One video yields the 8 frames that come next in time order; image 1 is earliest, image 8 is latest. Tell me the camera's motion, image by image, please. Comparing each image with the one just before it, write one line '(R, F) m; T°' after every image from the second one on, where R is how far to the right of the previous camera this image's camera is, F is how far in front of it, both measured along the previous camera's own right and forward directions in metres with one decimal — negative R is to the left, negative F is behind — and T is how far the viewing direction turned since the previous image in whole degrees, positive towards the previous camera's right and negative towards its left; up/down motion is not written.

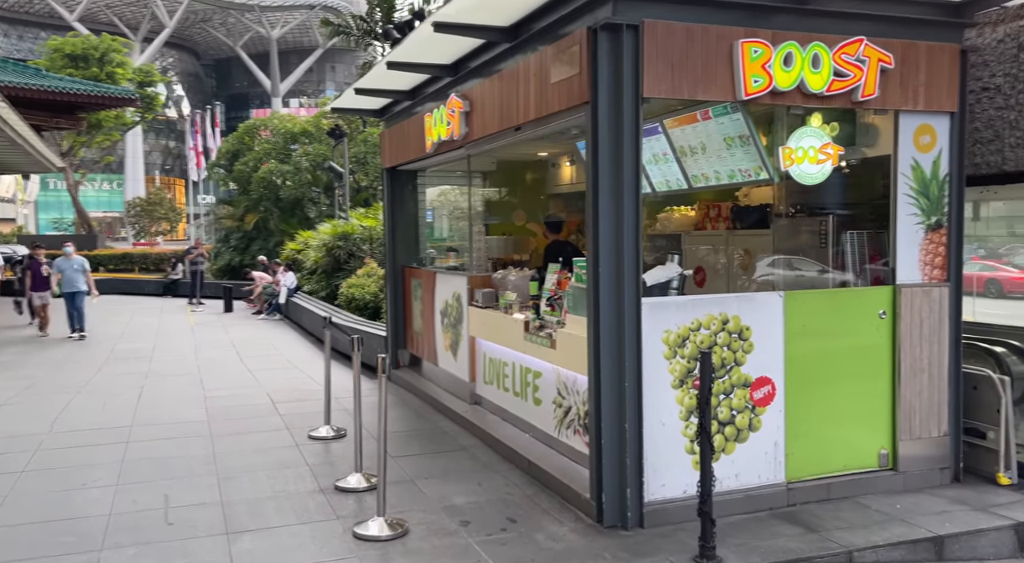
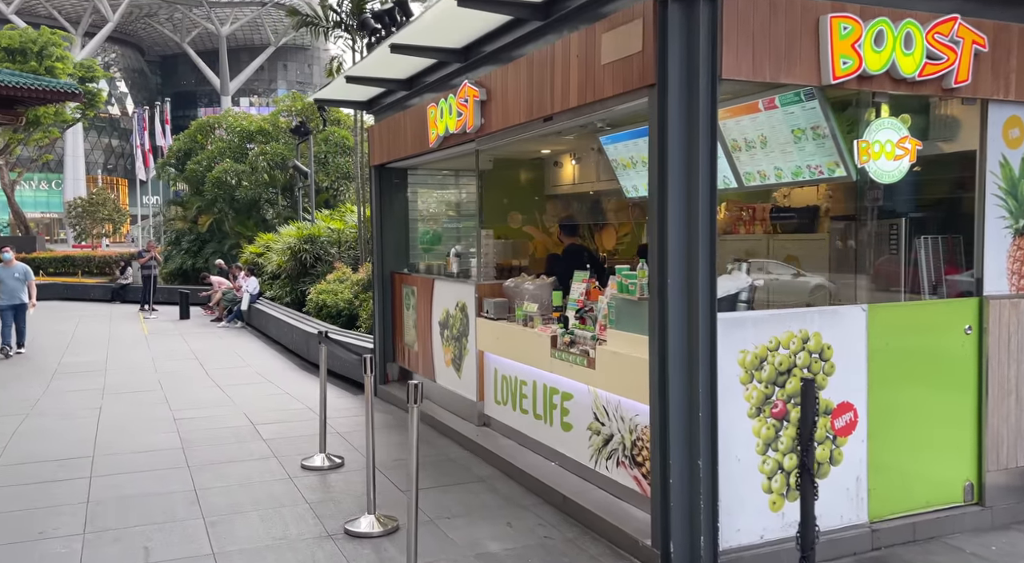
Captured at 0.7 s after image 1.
(-0.4, +0.6) m; +3°
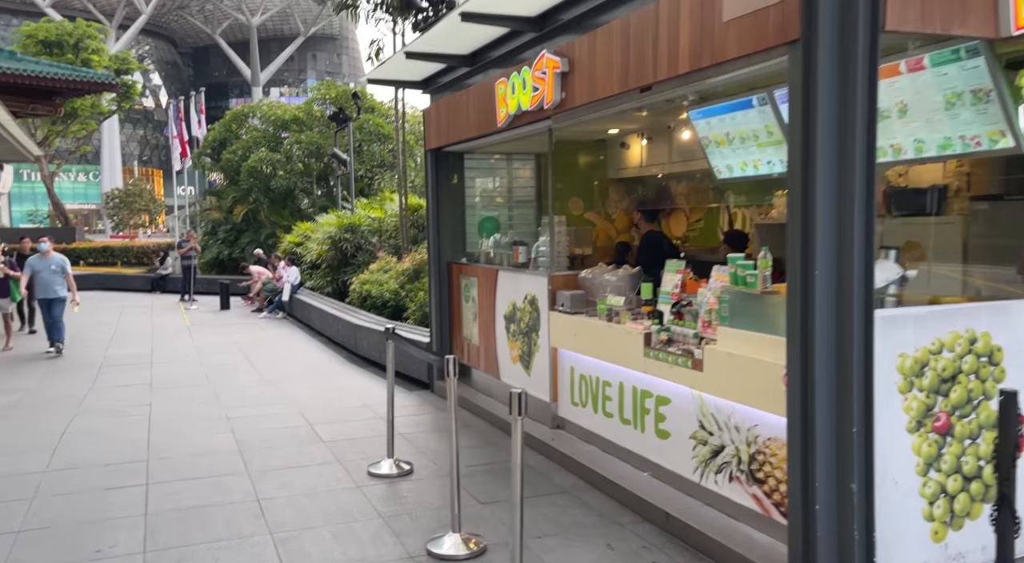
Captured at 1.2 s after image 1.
(-0.3, +0.5) m; -2°
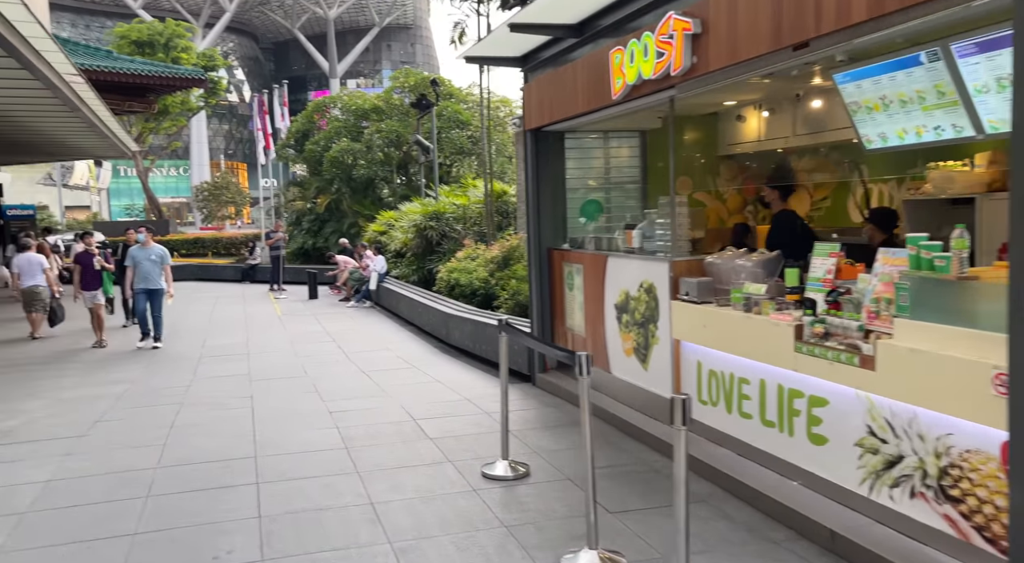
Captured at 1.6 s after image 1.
(-0.3, +0.4) m; -5°
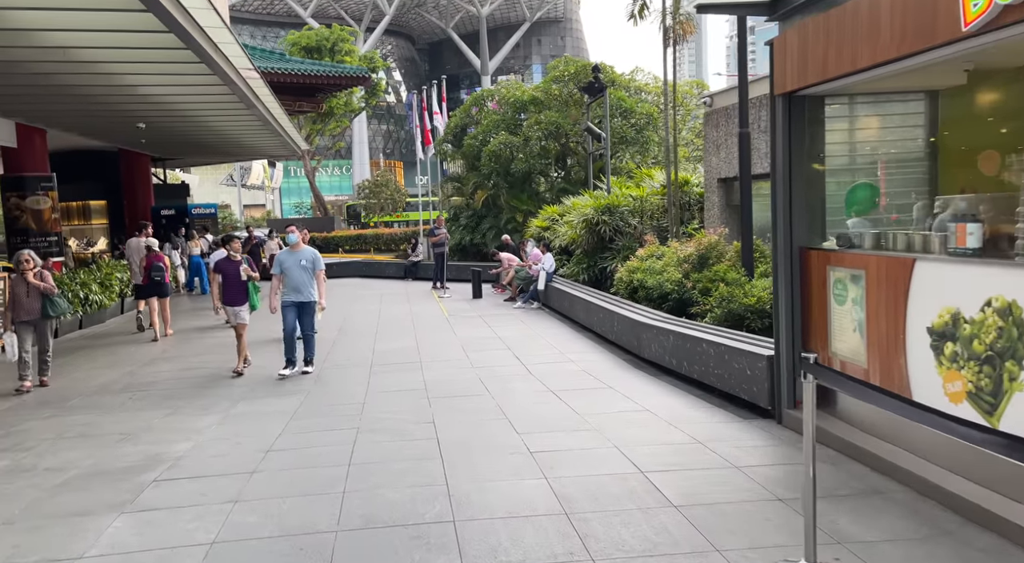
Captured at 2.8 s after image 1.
(-0.6, +1.3) m; -11°
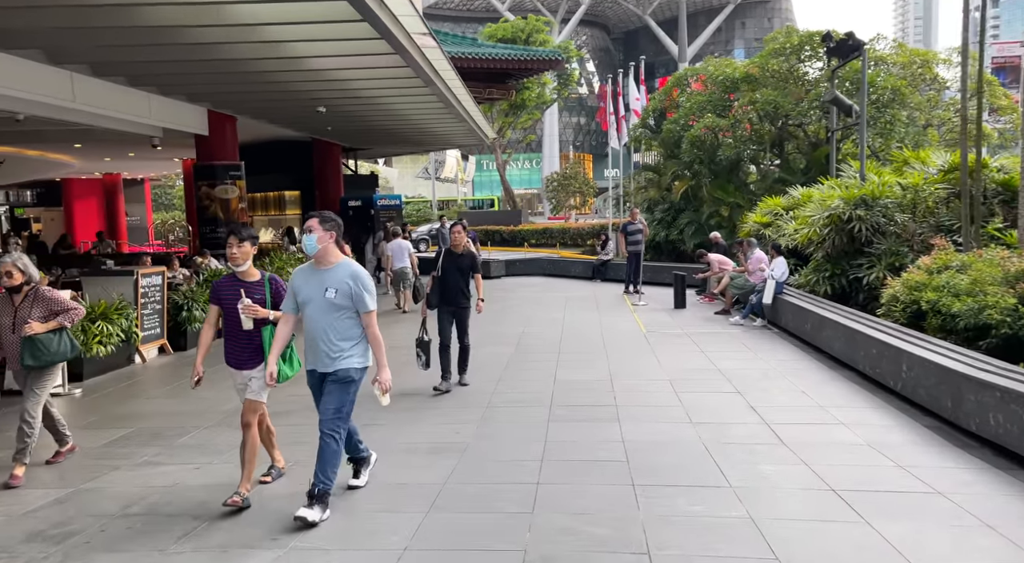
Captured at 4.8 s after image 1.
(-0.4, +2.5) m; -14°
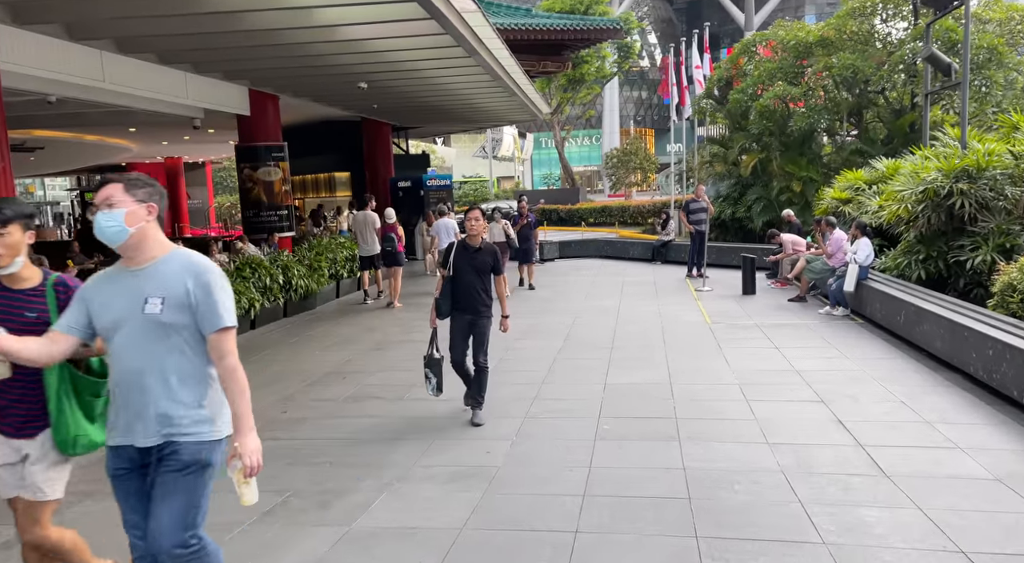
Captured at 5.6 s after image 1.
(+0.2, +1.0) m; -5°
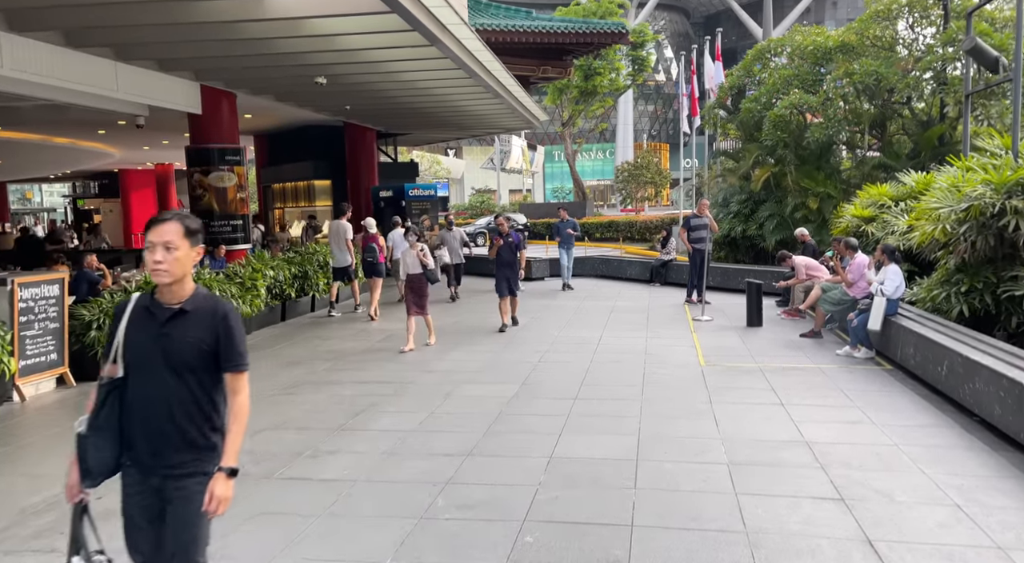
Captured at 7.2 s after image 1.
(+0.7, +1.9) m; -1°
